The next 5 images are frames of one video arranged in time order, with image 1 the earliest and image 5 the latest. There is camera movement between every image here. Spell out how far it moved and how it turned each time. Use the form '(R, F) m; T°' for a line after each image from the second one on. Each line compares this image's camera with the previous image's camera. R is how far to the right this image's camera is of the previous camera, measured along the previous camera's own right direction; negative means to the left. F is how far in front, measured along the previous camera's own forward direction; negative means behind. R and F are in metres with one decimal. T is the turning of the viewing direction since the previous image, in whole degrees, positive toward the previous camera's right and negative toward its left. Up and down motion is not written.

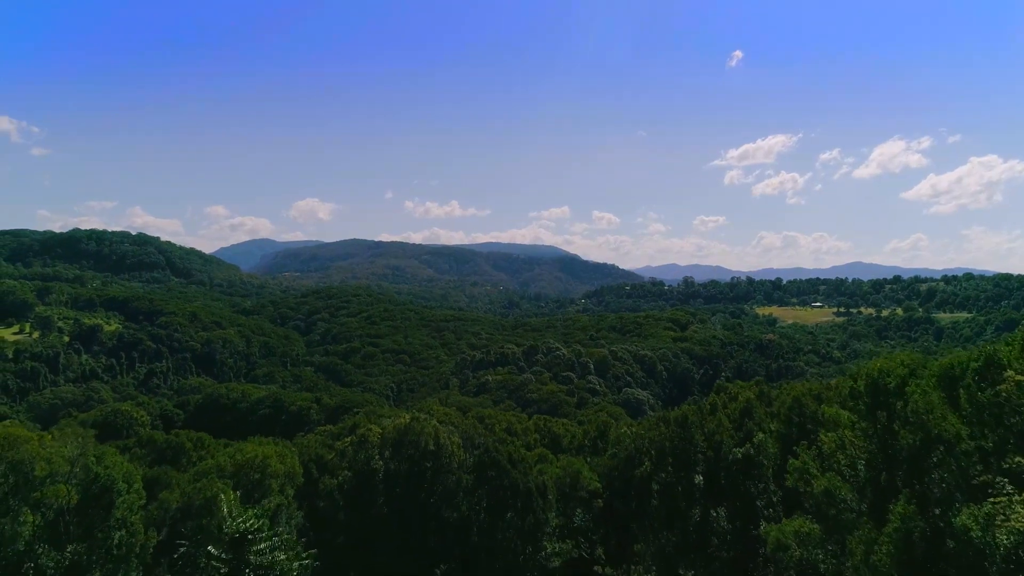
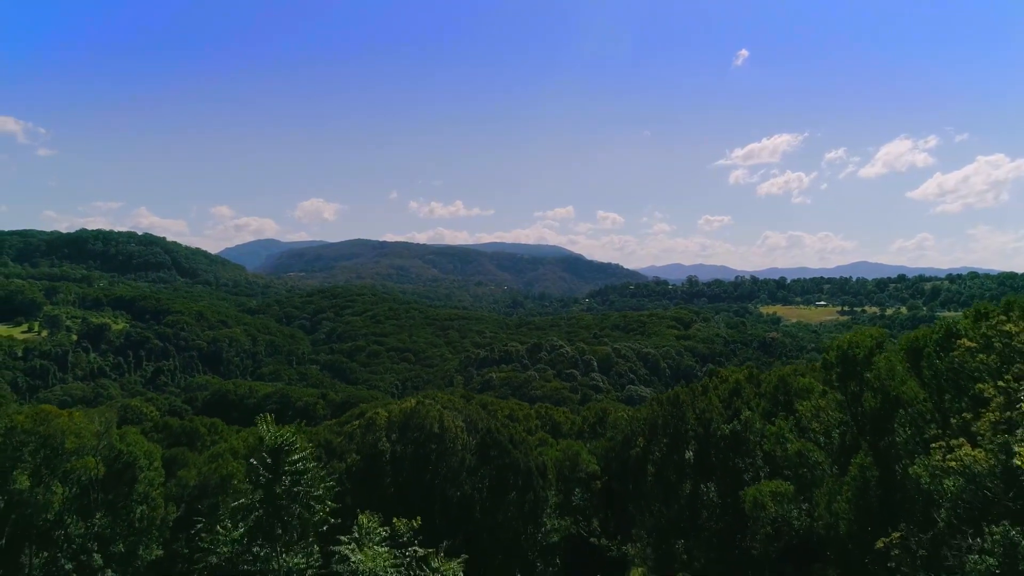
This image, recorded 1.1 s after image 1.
(+0.2, -1.2) m; 0°
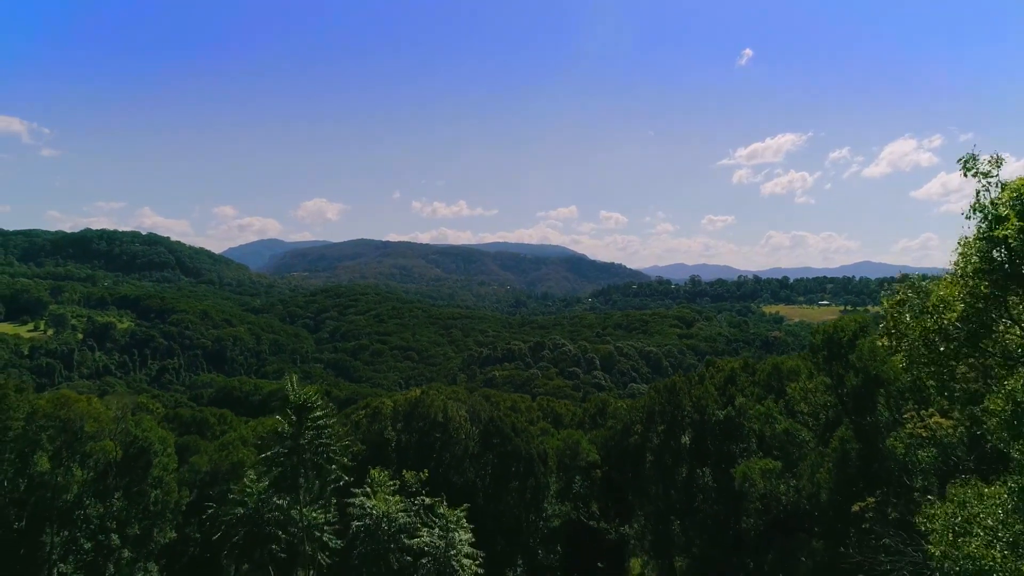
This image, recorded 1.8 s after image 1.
(0.0, -0.8) m; 0°
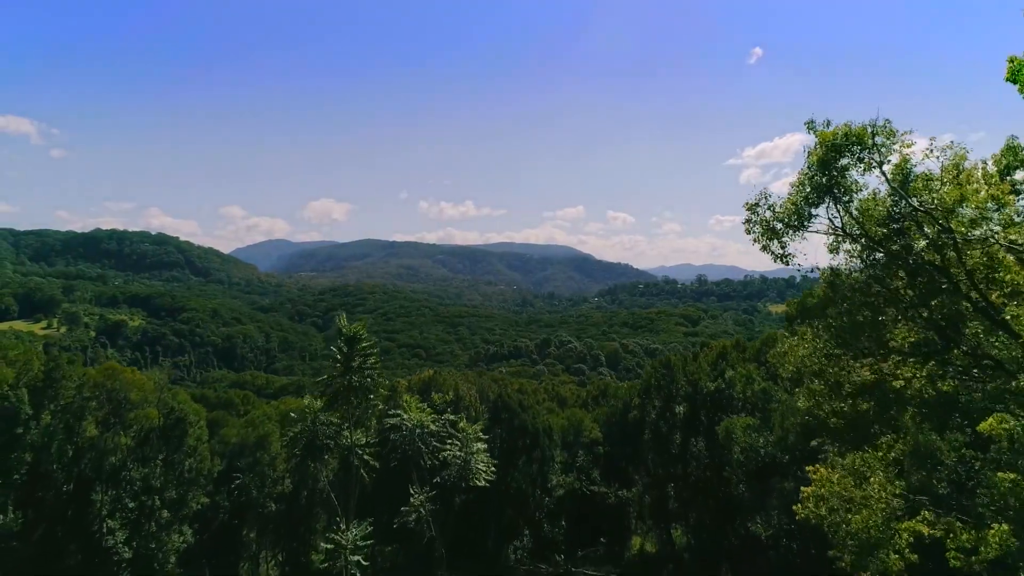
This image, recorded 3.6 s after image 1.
(0.0, -1.9) m; -1°
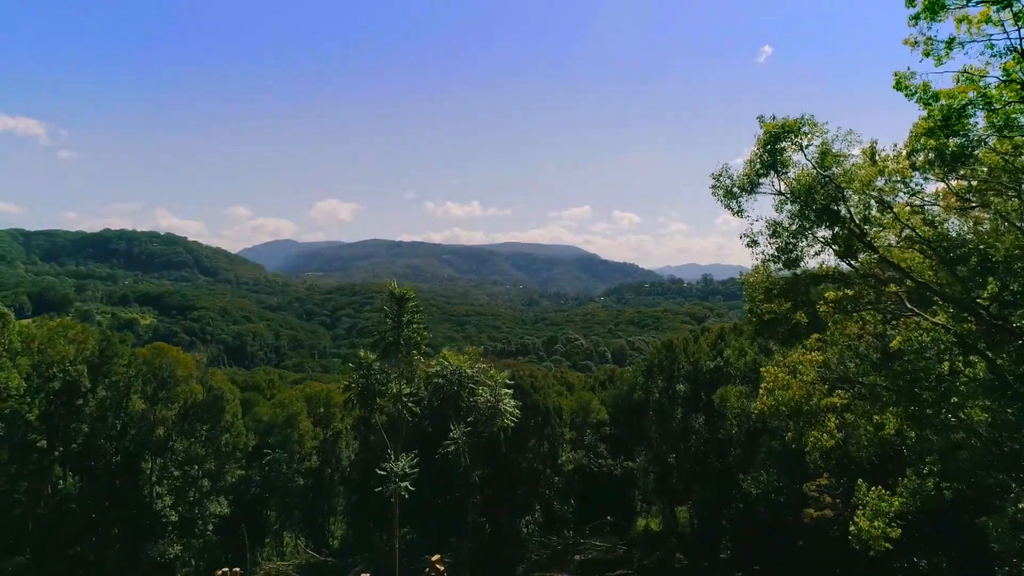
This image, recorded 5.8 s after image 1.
(-0.3, -2.0) m; -1°
